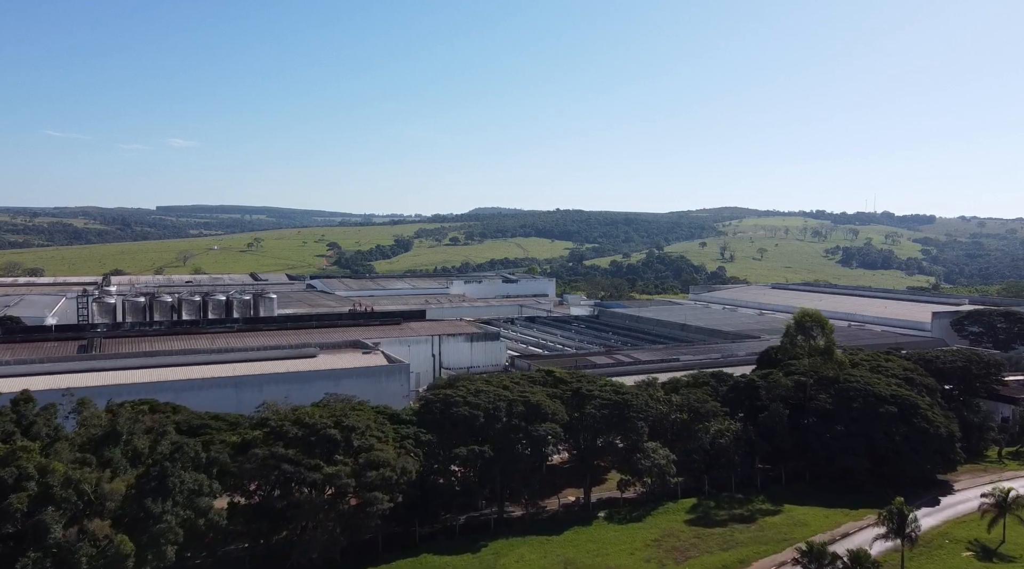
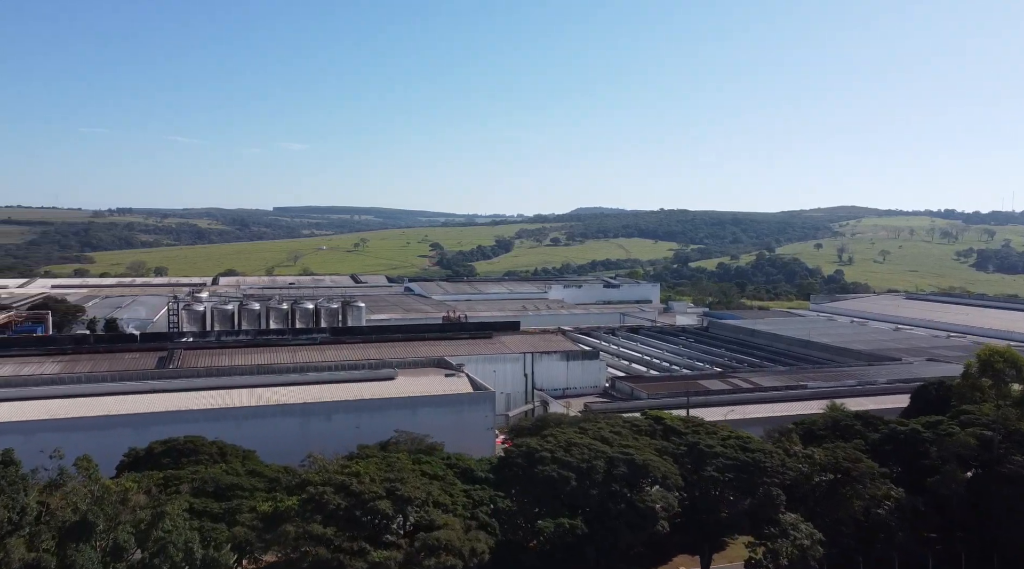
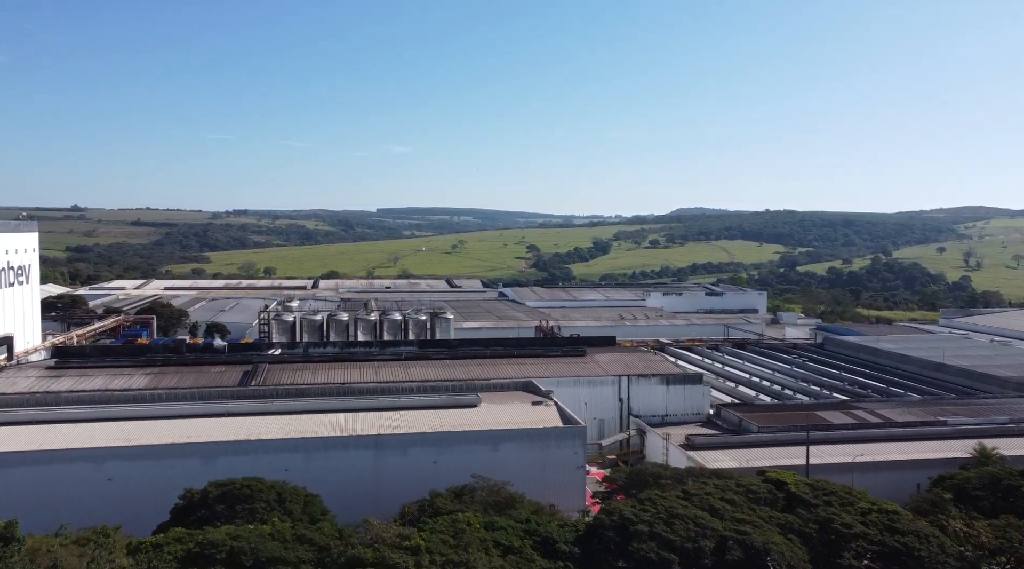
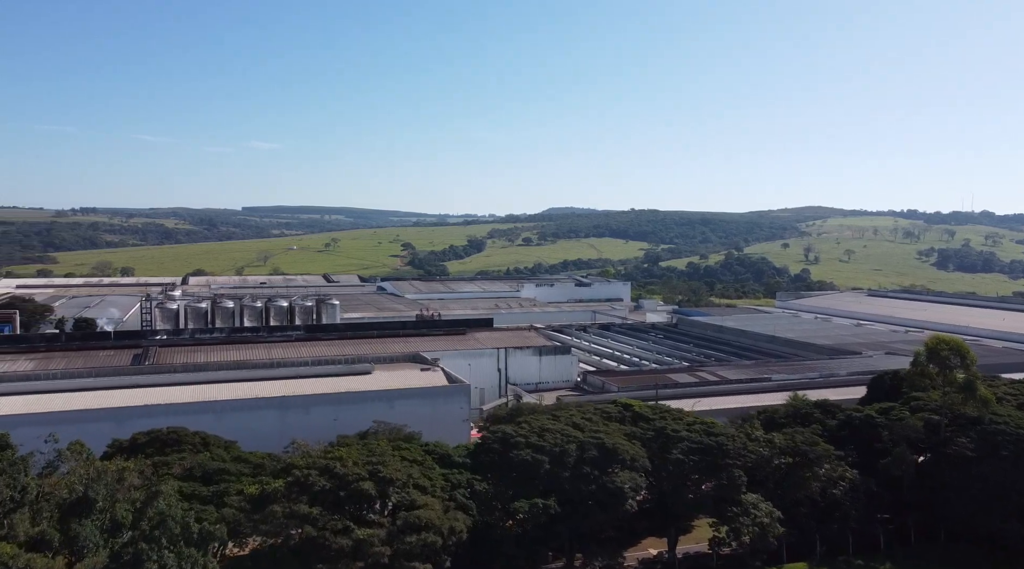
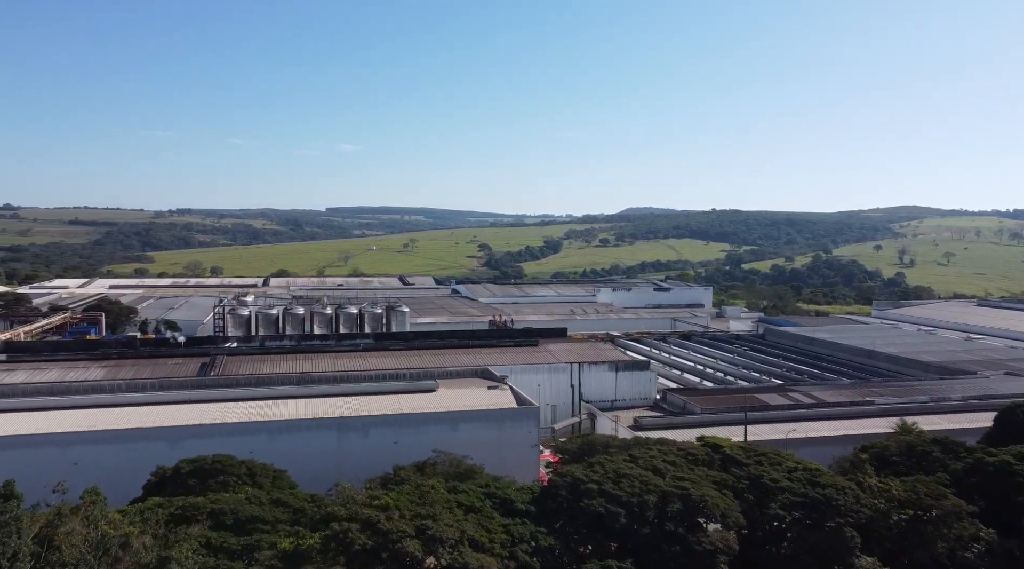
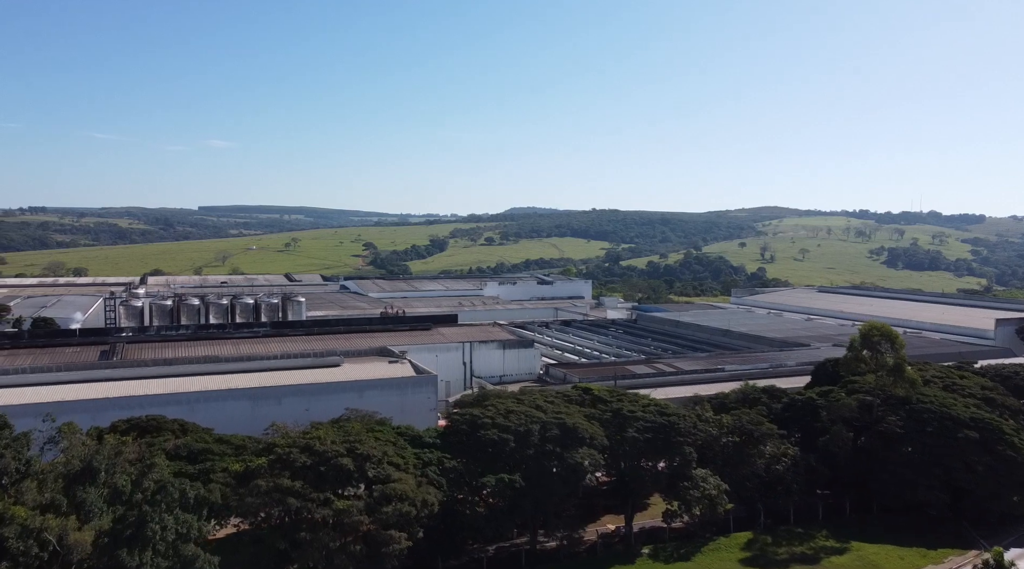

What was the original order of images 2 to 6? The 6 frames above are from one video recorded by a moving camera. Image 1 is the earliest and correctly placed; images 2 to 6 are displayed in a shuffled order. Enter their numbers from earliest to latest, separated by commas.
6, 4, 2, 5, 3
